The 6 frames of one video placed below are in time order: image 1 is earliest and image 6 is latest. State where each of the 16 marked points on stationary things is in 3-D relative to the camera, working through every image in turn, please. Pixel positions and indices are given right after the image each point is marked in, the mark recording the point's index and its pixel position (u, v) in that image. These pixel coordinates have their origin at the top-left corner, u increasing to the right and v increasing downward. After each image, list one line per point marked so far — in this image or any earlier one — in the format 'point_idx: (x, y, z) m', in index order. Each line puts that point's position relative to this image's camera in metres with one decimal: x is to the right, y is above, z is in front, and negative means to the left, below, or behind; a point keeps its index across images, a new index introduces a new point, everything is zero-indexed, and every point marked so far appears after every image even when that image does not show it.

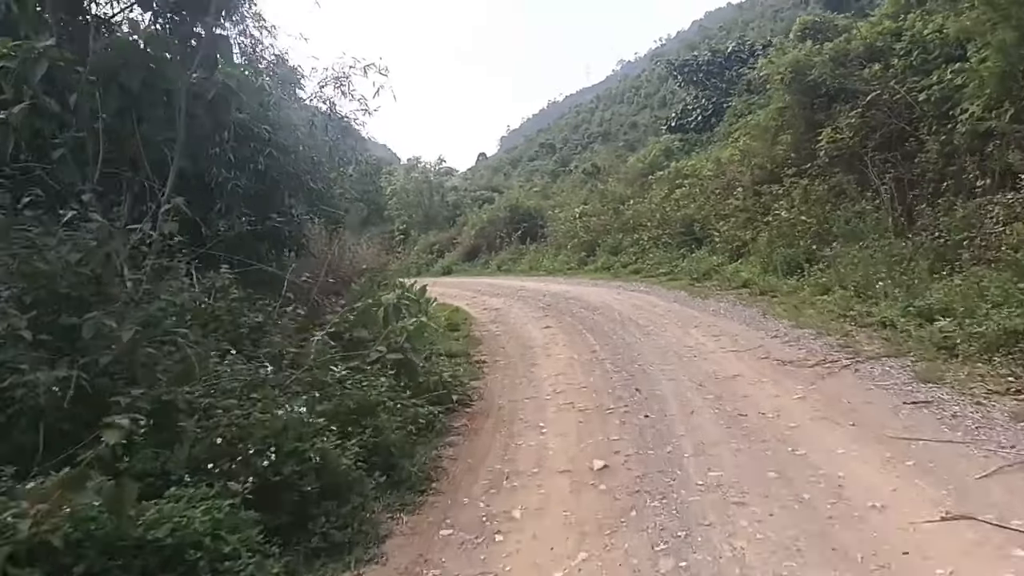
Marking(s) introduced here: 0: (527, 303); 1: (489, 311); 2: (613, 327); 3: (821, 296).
0: (+0.3, -0.3, +15.6) m
1: (-0.4, -0.4, +15.1) m
2: (+1.1, -0.4, +10.2) m
3: (+3.3, -0.1, +9.5) m
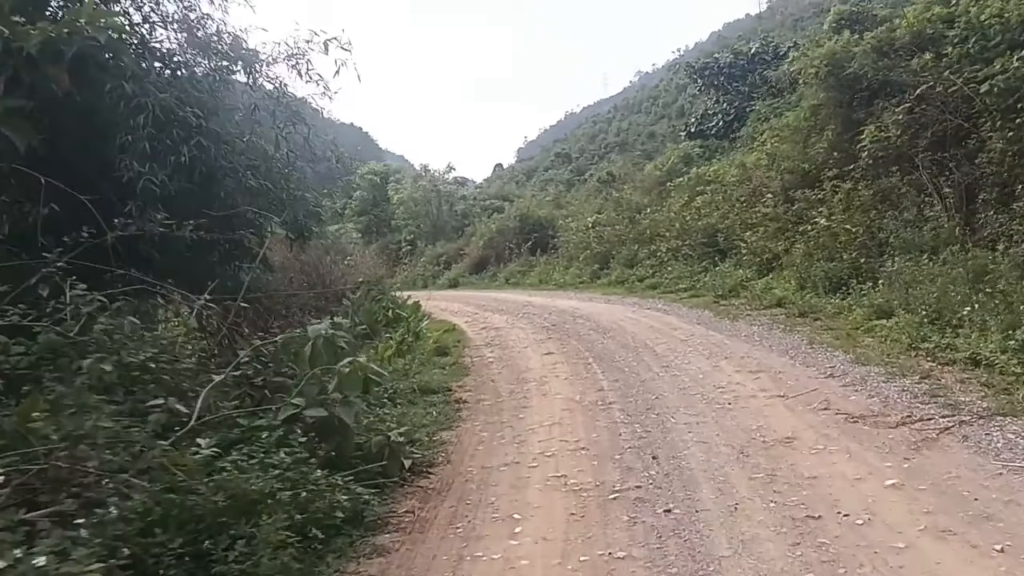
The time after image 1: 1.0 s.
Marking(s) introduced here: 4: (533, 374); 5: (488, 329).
0: (+0.3, -0.5, +13.9) m
1: (-0.4, -0.7, +13.5) m
2: (+1.1, -0.6, +8.5) m
3: (+3.2, -0.3, +7.8) m
4: (+0.2, -0.8, +8.2) m
5: (-0.4, -0.6, +14.0) m
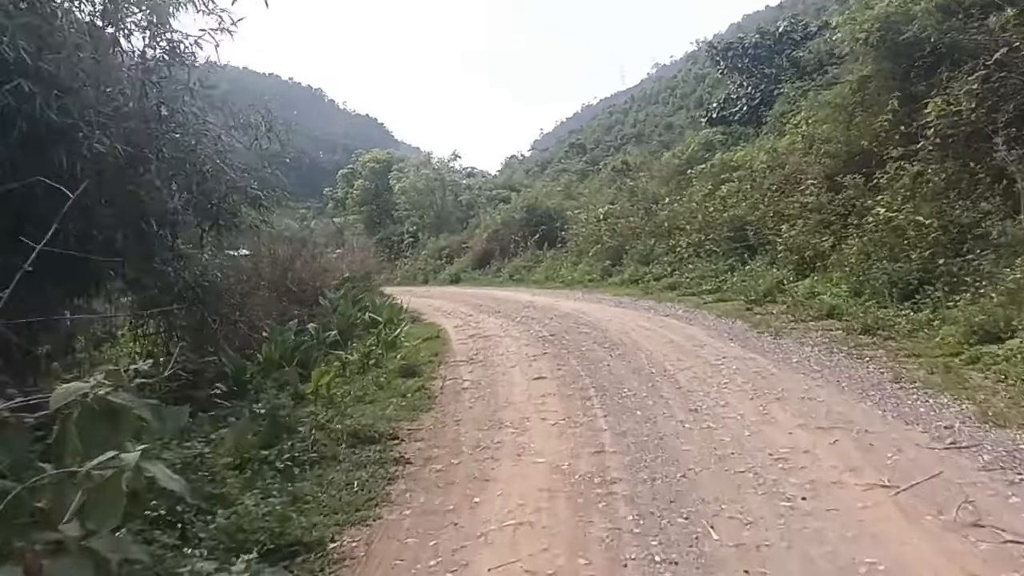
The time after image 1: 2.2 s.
0: (+0.2, -0.5, +11.9) m
1: (-0.5, -0.7, +11.4) m
2: (+0.9, -0.7, +6.4) m
3: (+3.0, -0.4, +5.7) m
4: (0.0, -0.8, +6.1) m
5: (-0.5, -0.6, +11.9) m
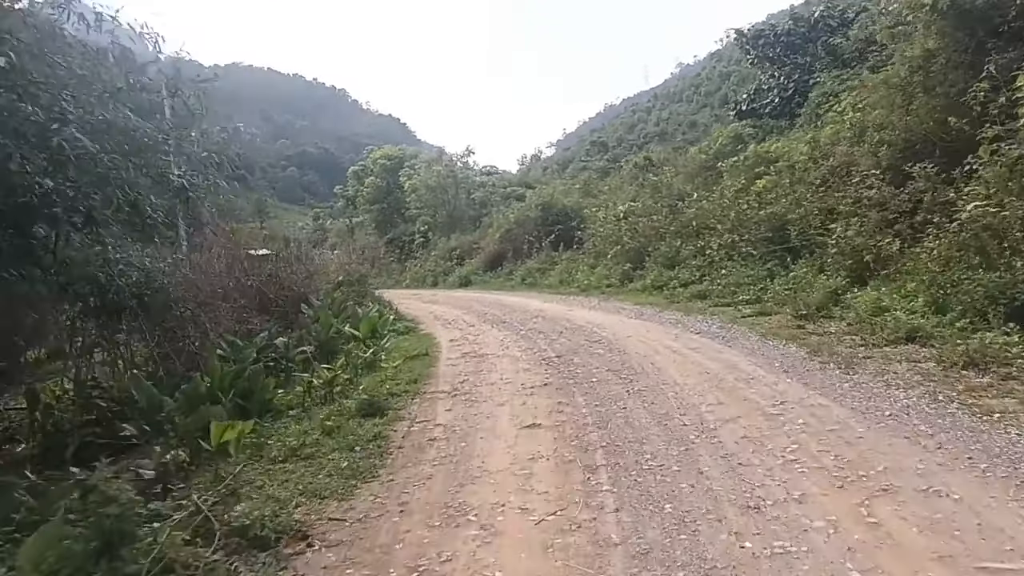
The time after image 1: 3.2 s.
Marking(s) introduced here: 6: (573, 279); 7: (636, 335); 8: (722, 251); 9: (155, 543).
0: (+0.2, -0.7, +10.0) m
1: (-0.5, -0.8, +9.6) m
2: (+0.8, -0.8, +4.6) m
3: (+2.9, -0.5, +3.8) m
4: (-0.1, -1.0, +4.2) m
5: (-0.5, -0.7, +10.1) m
6: (+1.3, +0.2, +19.3) m
7: (+1.4, -0.5, +9.7) m
8: (+3.4, +0.6, +14.4) m
9: (-1.4, -1.0, +3.5) m
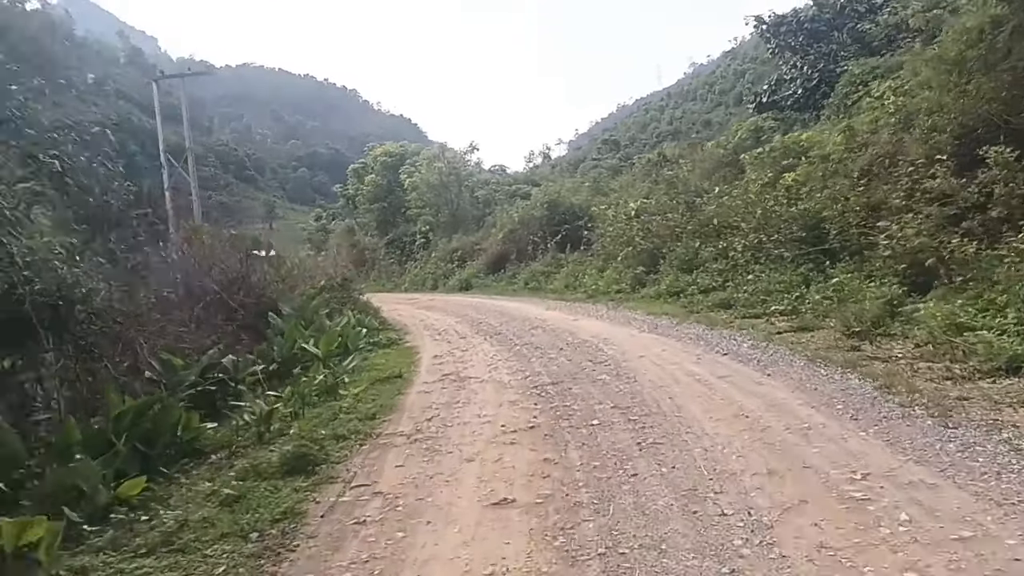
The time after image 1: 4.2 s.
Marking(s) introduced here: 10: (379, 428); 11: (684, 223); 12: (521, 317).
0: (+0.1, -0.7, +8.4) m
1: (-0.6, -0.9, +8.0) m
2: (+0.6, -0.9, +2.9) m
3: (+2.7, -0.6, +2.1) m
4: (-0.3, -1.0, +2.6) m
5: (-0.6, -0.8, +8.5) m
6: (+1.3, +0.1, +17.7) m
7: (+1.3, -0.6, +8.1) m
8: (+3.4, +0.5, +12.7) m
9: (-1.6, -1.1, +1.8) m
10: (-0.9, -1.0, +6.1) m
11: (+3.0, +1.2, +15.7) m
12: (+0.2, -0.5, +14.1) m
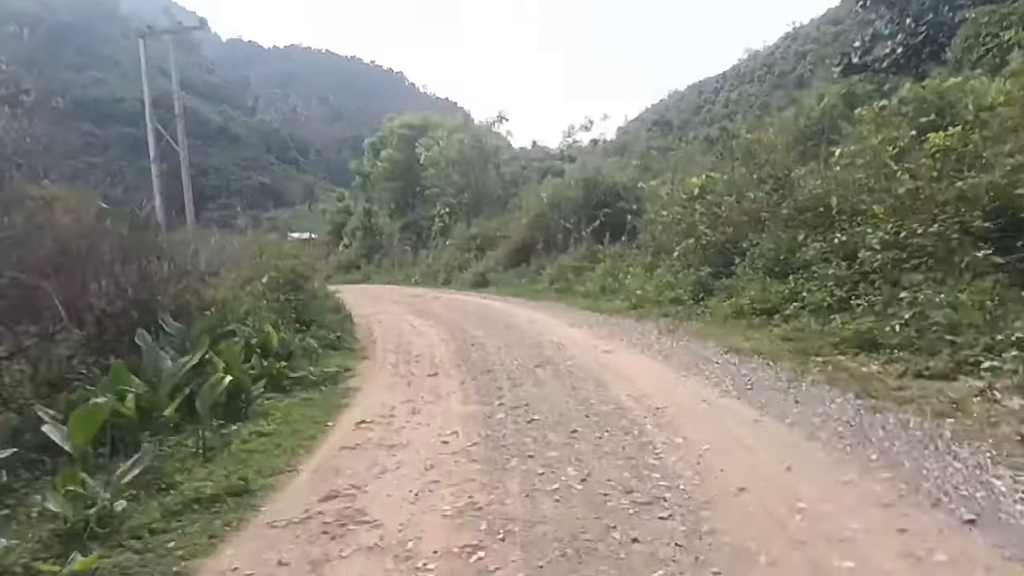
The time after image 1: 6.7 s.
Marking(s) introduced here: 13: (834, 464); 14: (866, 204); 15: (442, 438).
0: (-0.1, -0.9, +3.9) m
1: (-0.8, -1.0, +3.5) m
2: (+0.1, -1.2, -1.5) m
3: (+2.2, -0.9, -2.5) m
4: (-0.9, -1.3, -1.8) m
5: (-0.8, -1.0, +4.0) m
6: (+1.6, 0.0, +13.1) m
7: (+1.0, -0.8, +3.6) m
8: (+3.4, +0.3, +8.1) m
9: (-2.2, -1.3, -2.5) m
10: (-1.3, -1.1, +1.7) m
11: (+3.2, +1.0, +11.0) m
12: (+0.2, -0.5, +9.6) m
13: (+1.4, -0.7, +3.9) m
14: (+3.6, +0.8, +9.0) m
15: (-0.4, -0.9, +5.3) m
